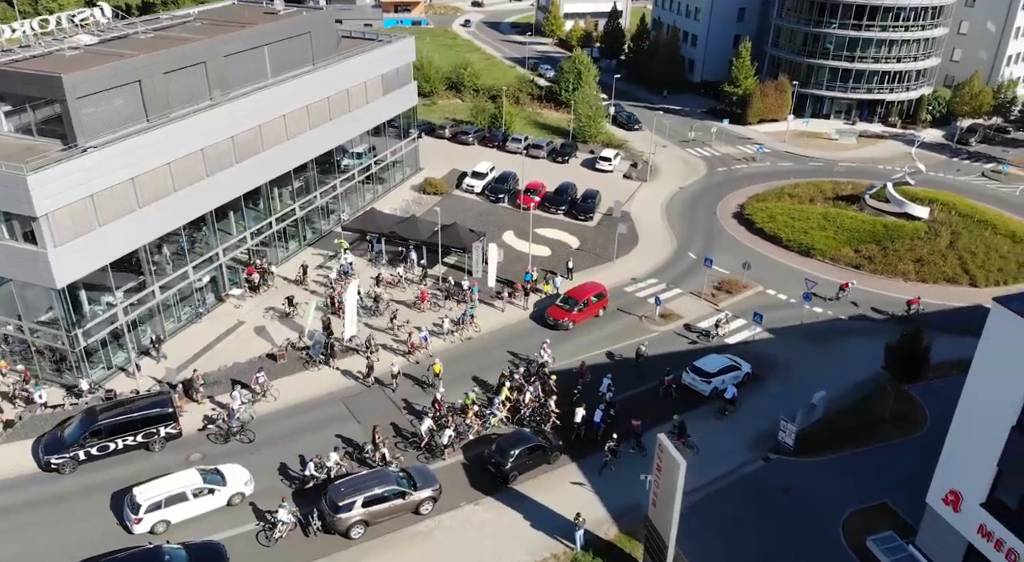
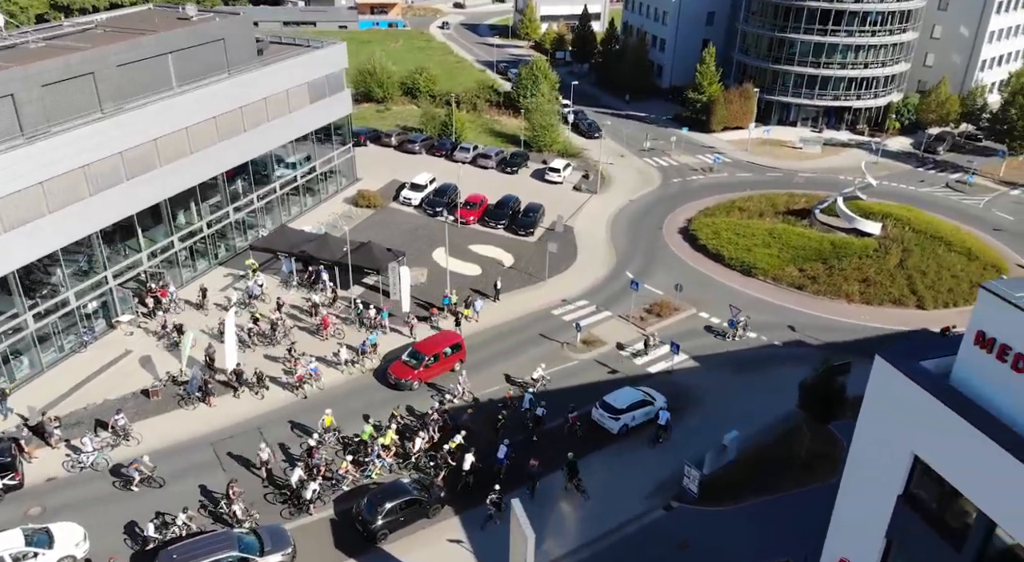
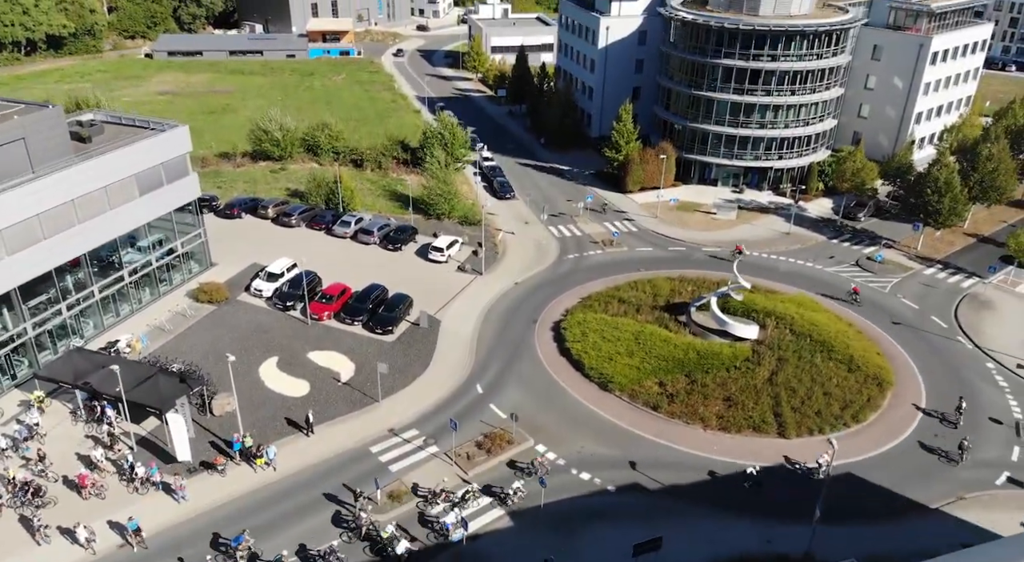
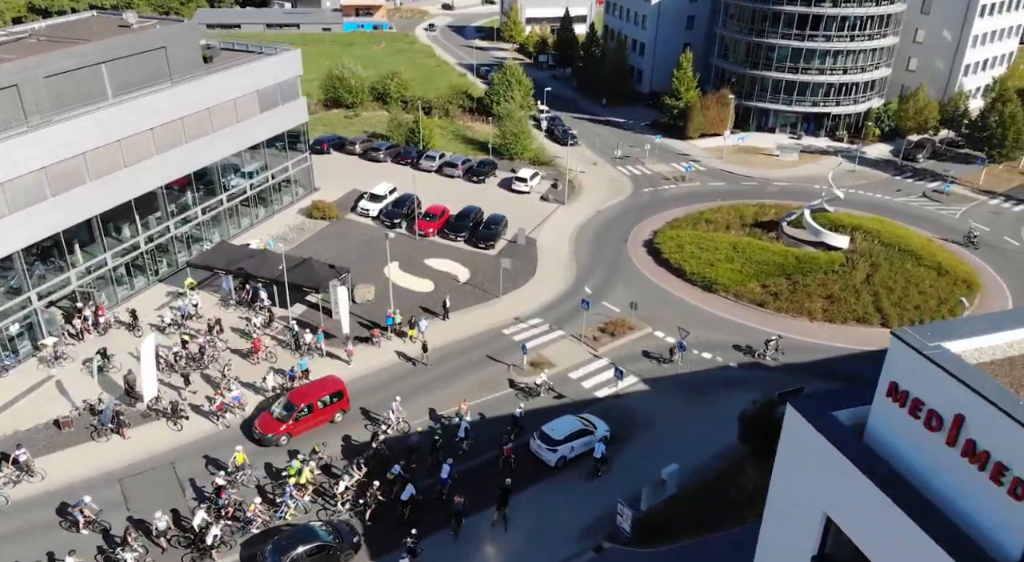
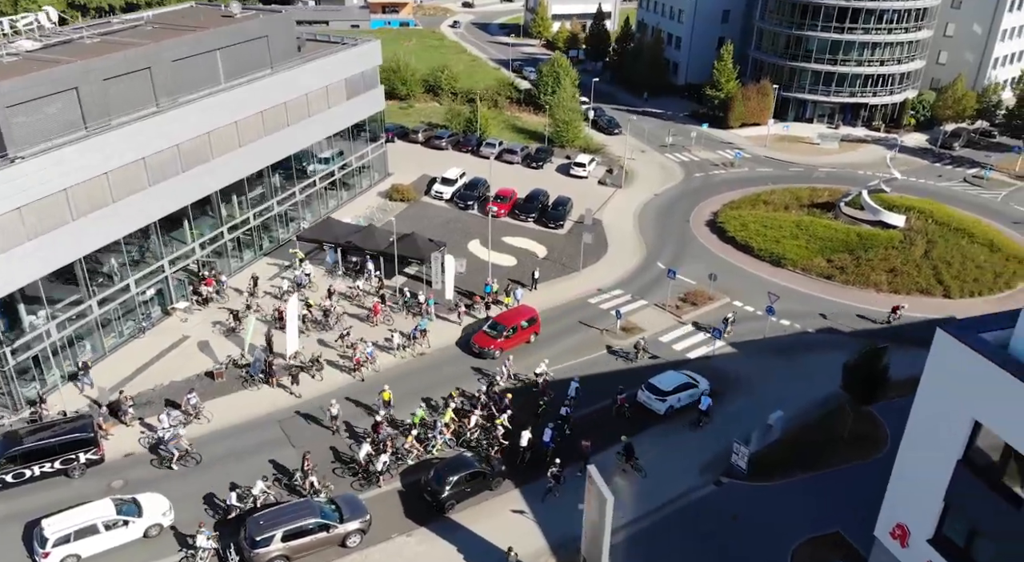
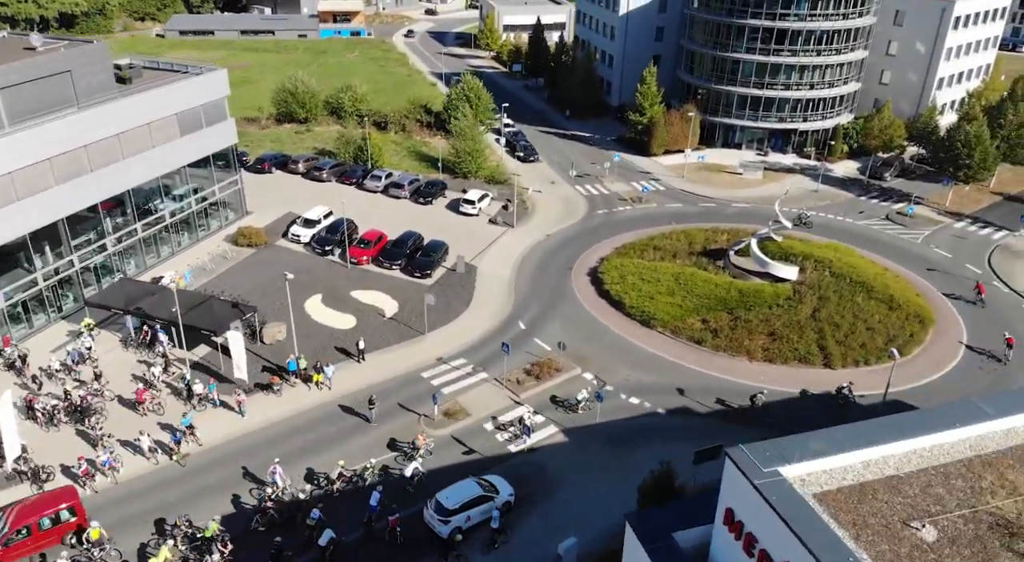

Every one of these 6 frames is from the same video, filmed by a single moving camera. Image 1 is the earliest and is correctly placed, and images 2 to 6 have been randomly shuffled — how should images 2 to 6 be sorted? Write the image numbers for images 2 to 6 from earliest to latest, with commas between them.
5, 2, 4, 6, 3
